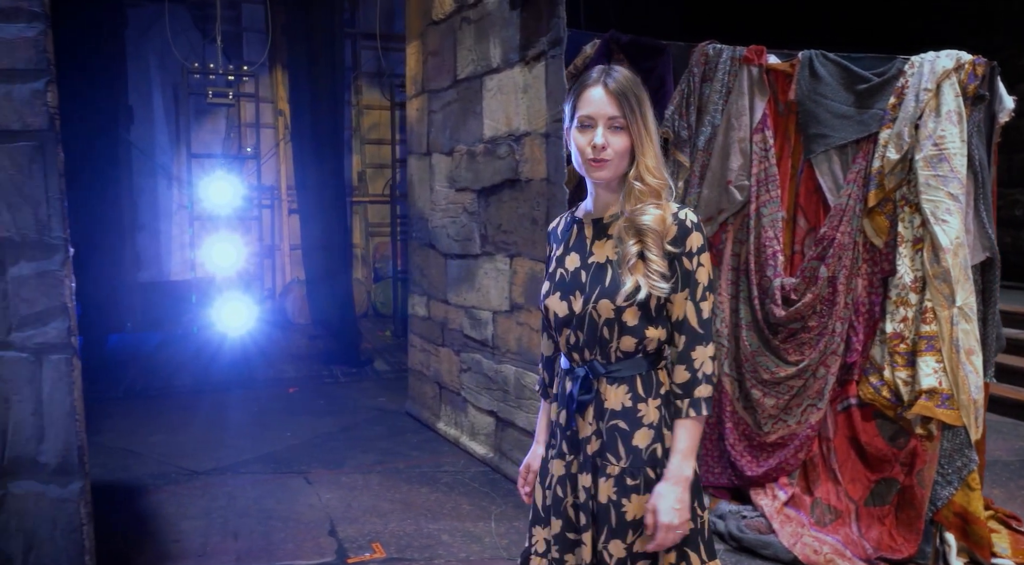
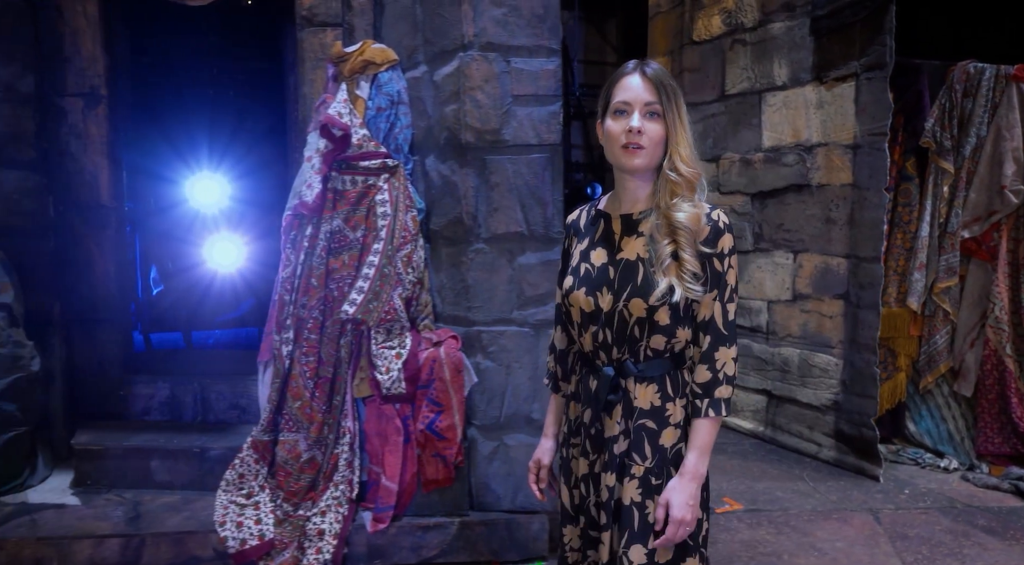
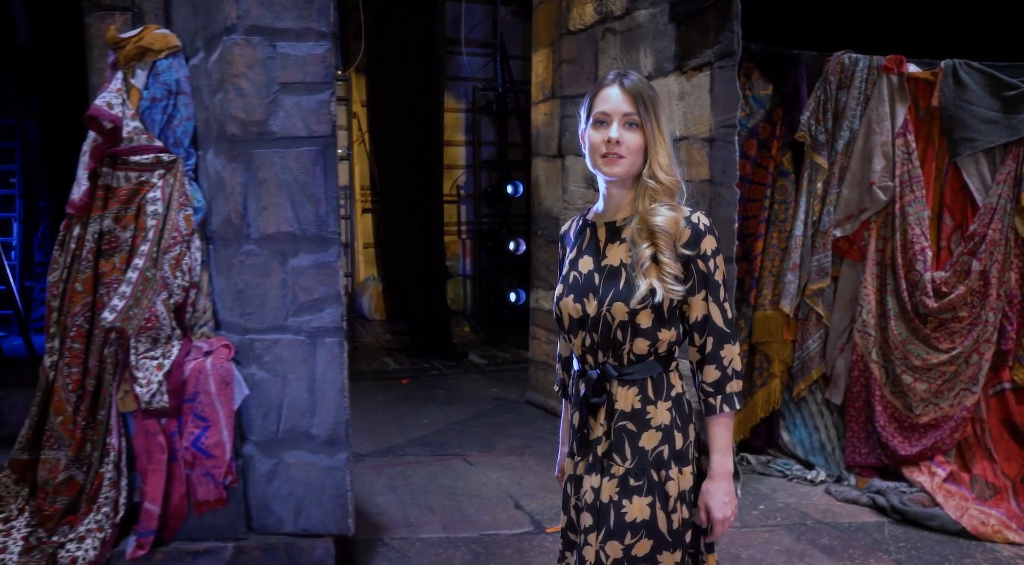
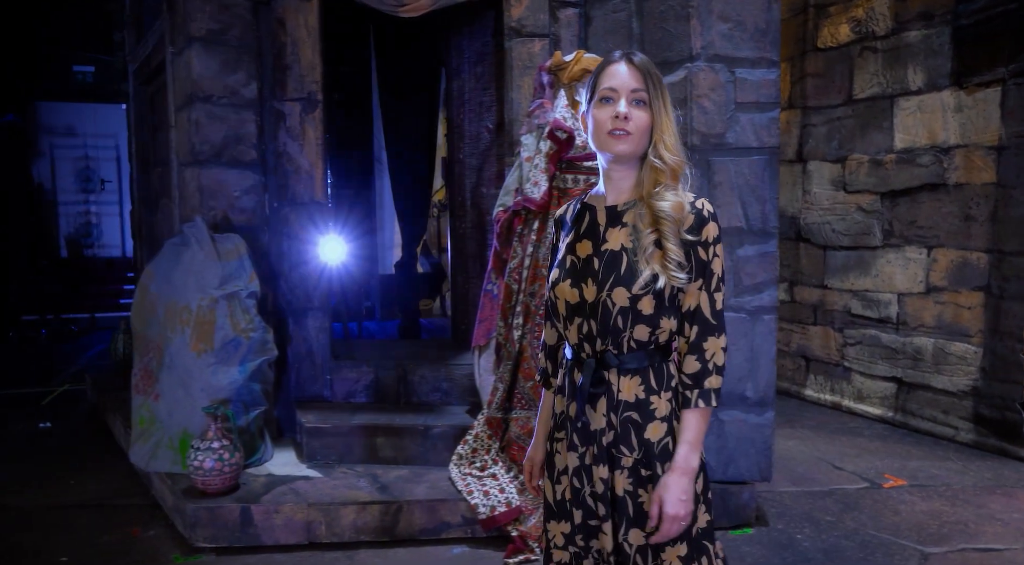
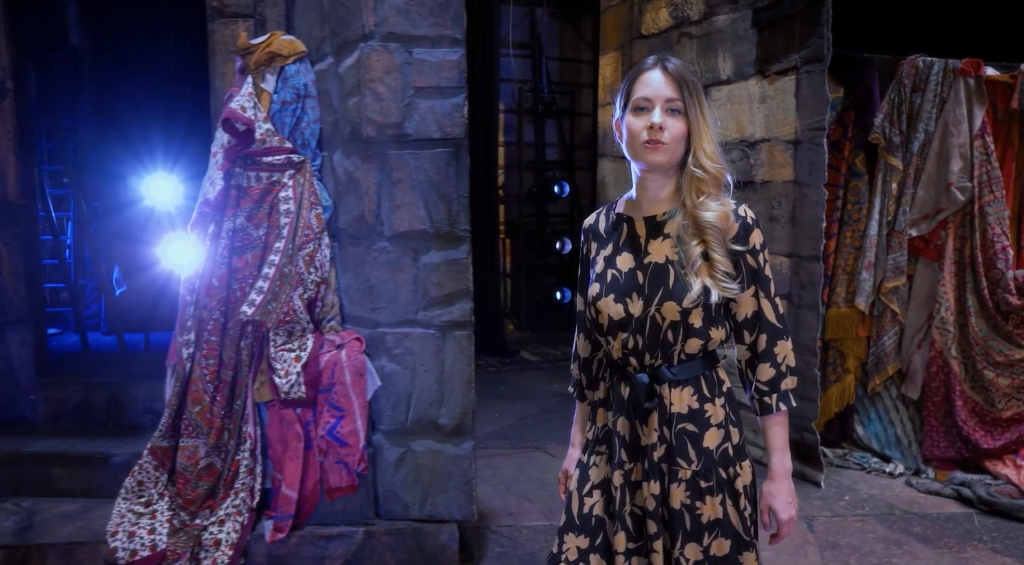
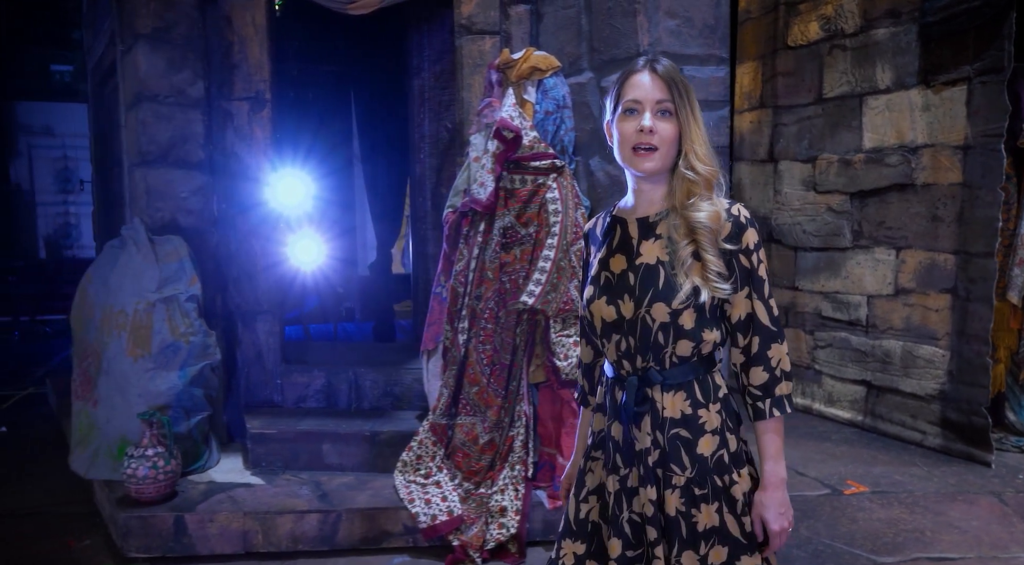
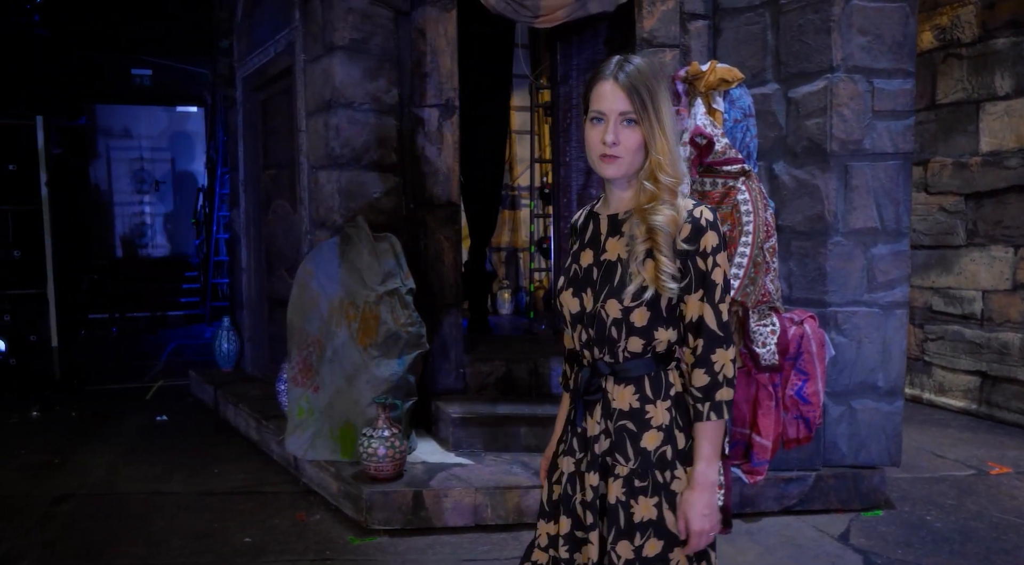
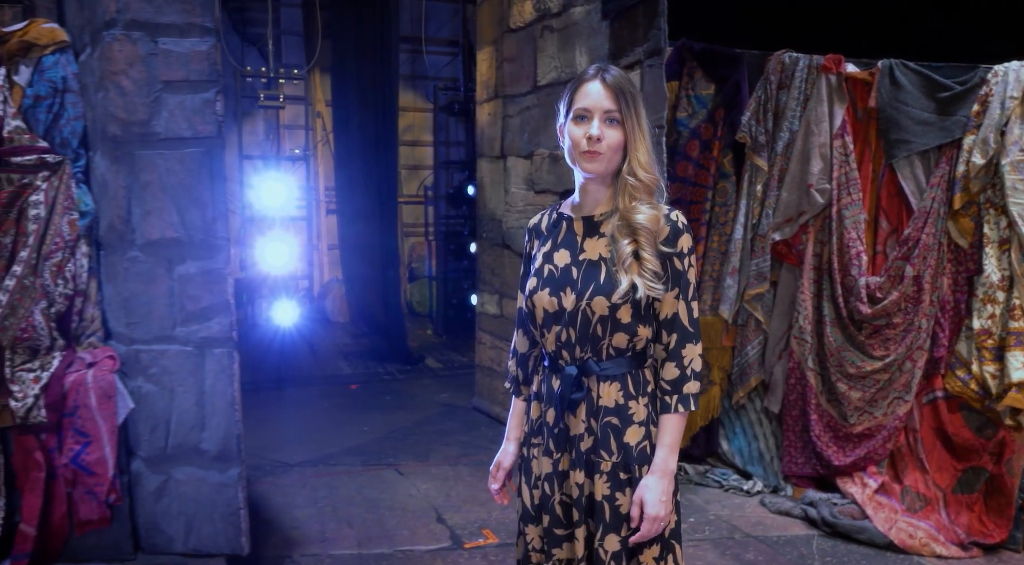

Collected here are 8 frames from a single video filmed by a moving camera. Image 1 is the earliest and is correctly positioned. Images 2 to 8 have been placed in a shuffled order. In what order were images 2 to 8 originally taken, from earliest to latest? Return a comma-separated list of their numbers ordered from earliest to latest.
8, 3, 5, 2, 6, 4, 7
